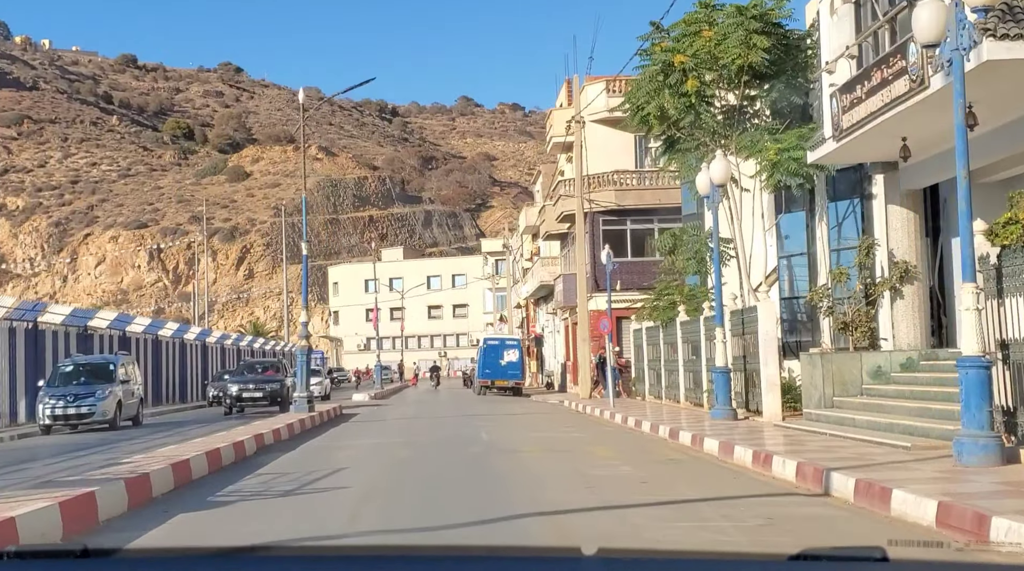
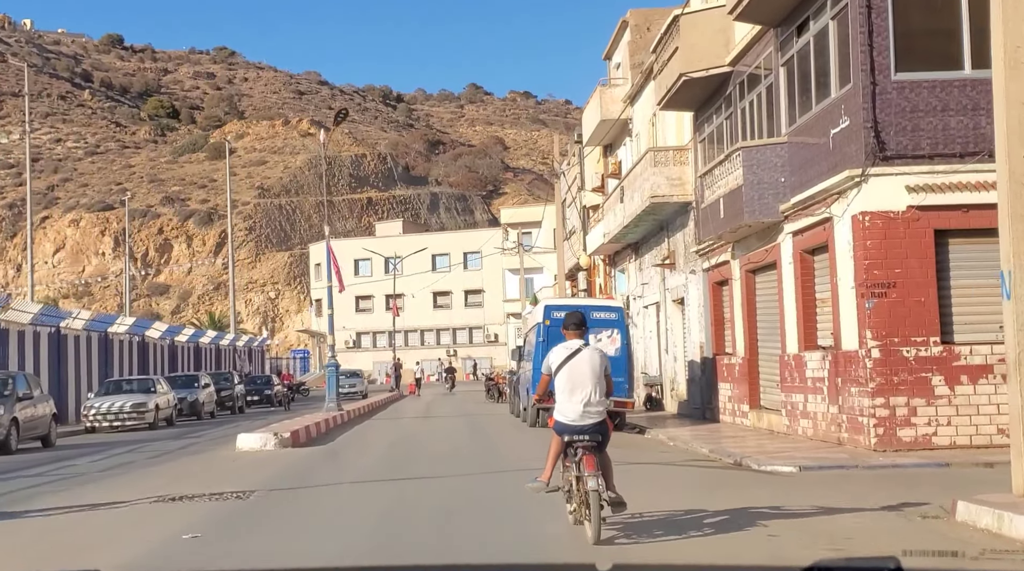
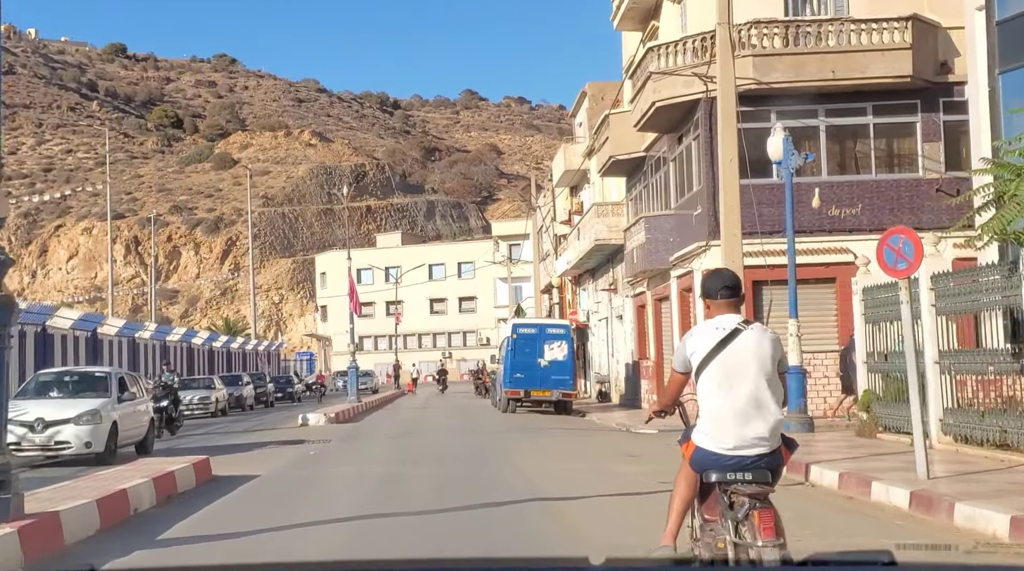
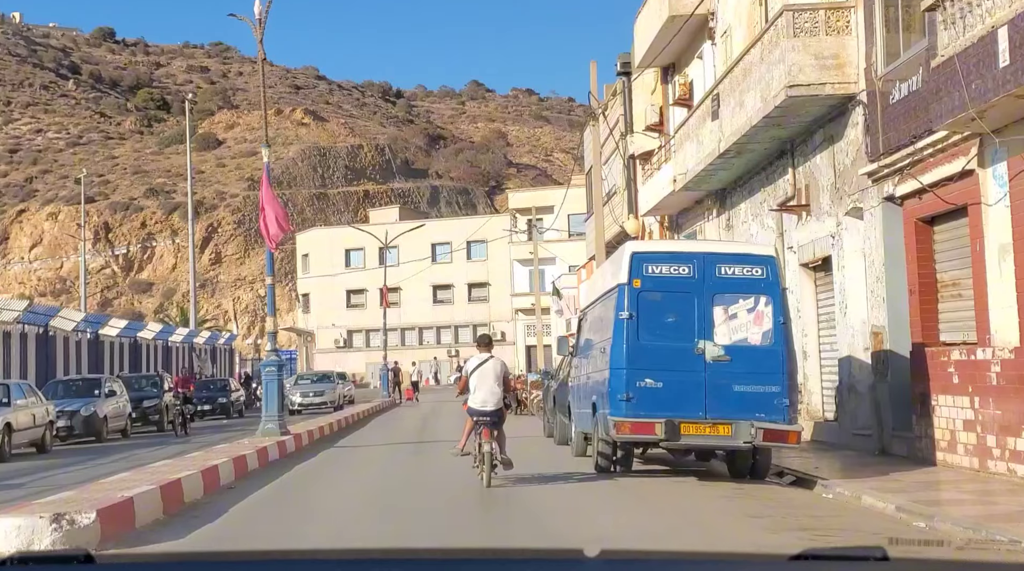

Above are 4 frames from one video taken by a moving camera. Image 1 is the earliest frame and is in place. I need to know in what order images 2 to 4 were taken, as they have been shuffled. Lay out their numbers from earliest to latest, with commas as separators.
3, 2, 4
